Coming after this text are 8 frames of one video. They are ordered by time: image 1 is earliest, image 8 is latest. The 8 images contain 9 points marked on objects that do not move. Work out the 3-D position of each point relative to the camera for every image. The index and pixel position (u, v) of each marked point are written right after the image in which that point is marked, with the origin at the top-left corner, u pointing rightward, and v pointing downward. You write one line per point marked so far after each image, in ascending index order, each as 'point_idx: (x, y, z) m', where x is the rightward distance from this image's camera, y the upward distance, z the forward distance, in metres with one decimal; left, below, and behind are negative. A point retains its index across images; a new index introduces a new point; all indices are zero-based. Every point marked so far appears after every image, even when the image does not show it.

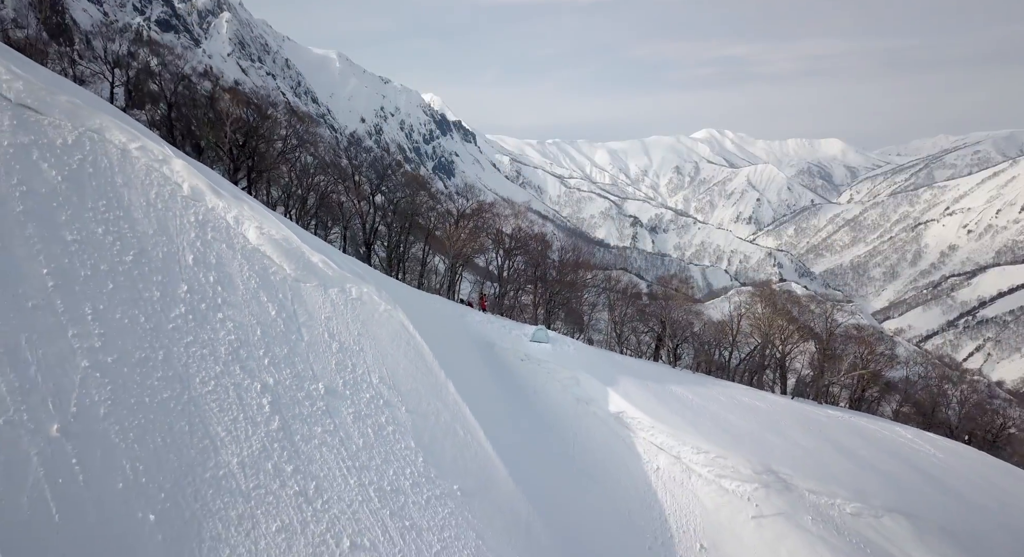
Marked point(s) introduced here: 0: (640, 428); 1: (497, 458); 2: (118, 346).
0: (+2.5, -2.7, +9.6) m
1: (0.0, -2.7, +8.2) m
2: (-5.0, -0.8, +6.8) m
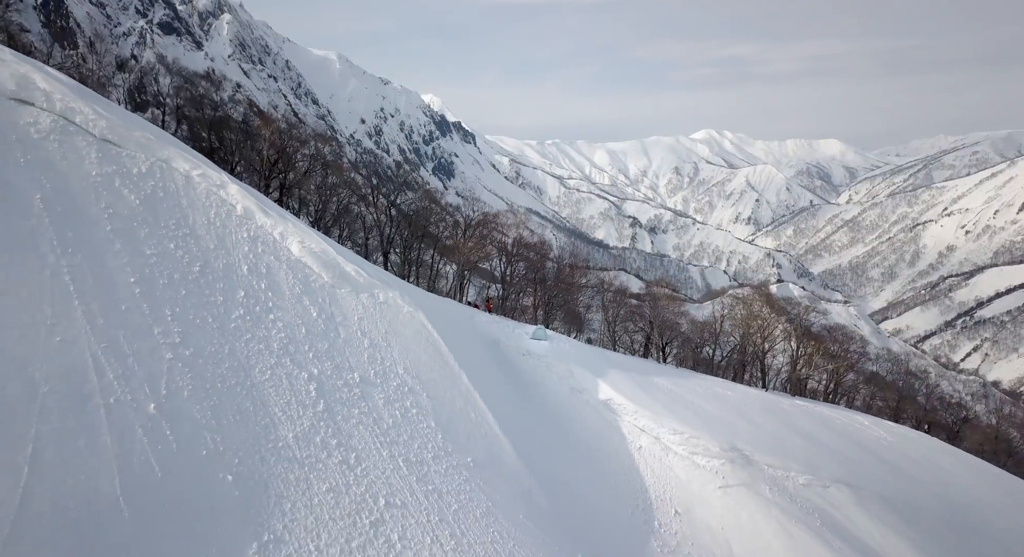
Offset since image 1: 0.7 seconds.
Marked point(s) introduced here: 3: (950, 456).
0: (+2.5, -2.8, +11.0) m
1: (+0.1, -2.9, +9.6) m
2: (-4.9, -0.9, +8.2) m
3: (+11.5, -4.6, +13.6) m
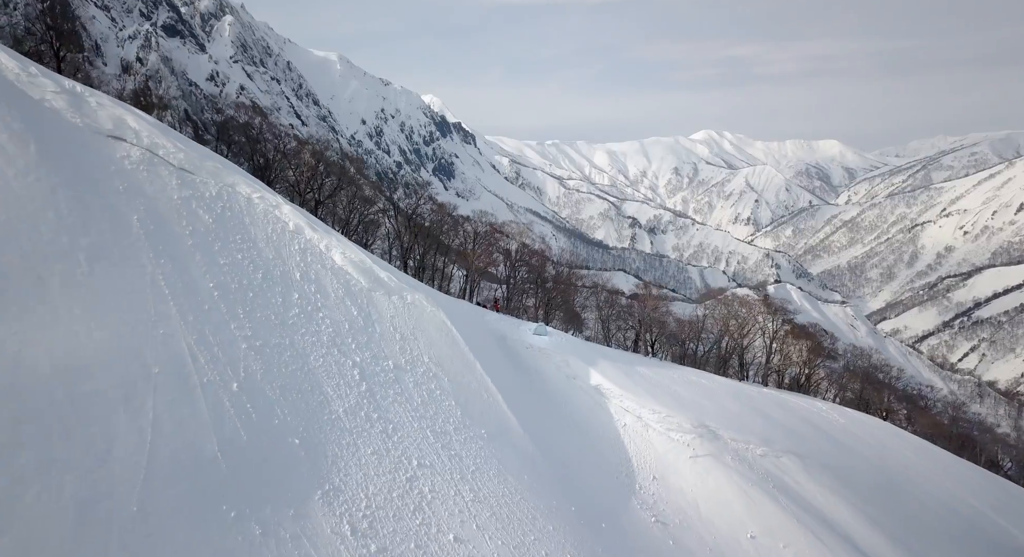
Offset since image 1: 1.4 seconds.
0: (+2.7, -2.9, +12.9) m
1: (+0.2, -3.0, +11.5) m
2: (-4.8, -1.0, +10.1) m
3: (+11.6, -4.7, +15.5) m
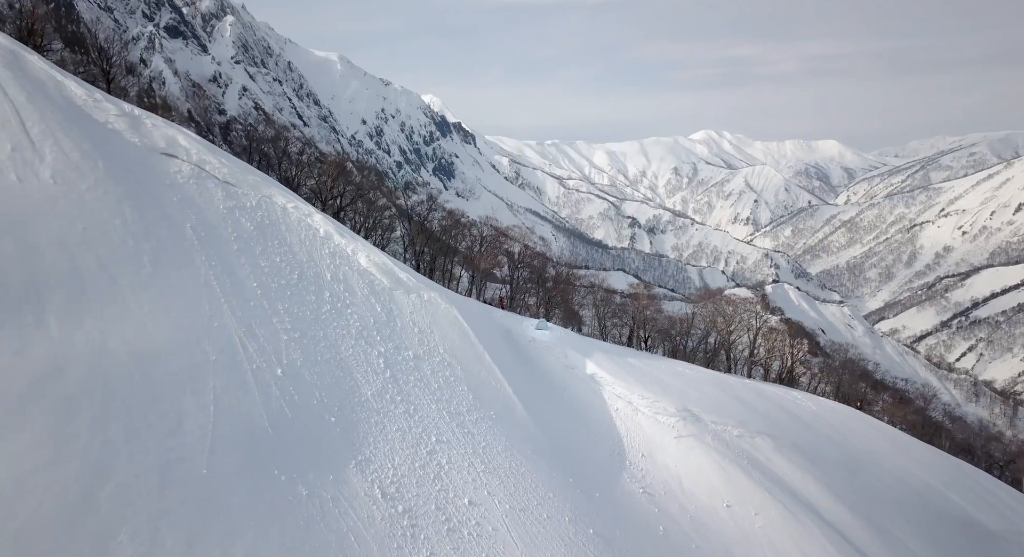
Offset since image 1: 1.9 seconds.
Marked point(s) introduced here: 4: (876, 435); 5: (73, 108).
0: (+2.8, -2.9, +14.3) m
1: (+0.3, -3.0, +12.9) m
2: (-4.7, -1.0, +11.5) m
3: (+11.7, -4.7, +16.9) m
4: (+11.1, -4.9, +15.9) m
5: (-10.1, +3.9, +12.1) m
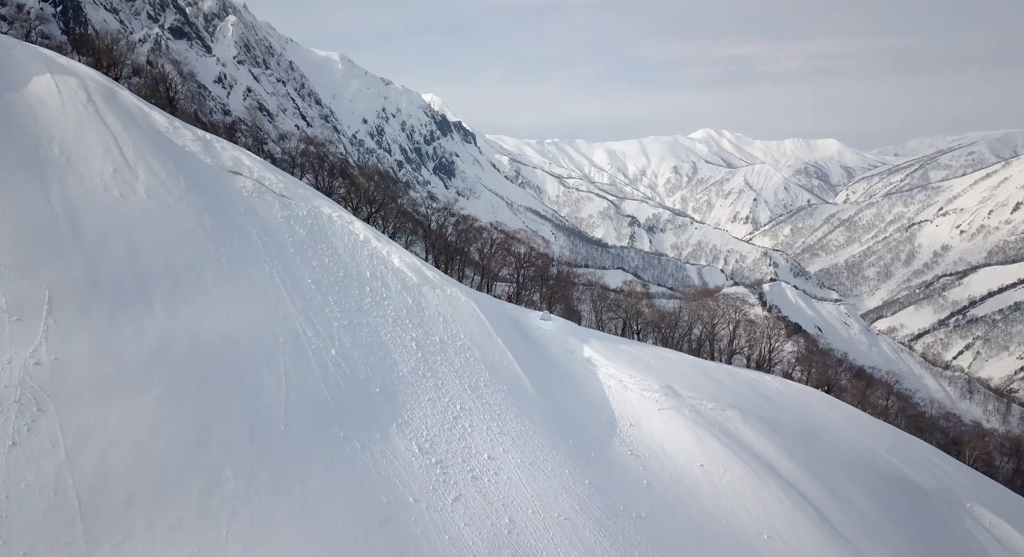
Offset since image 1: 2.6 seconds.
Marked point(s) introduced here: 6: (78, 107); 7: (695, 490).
0: (+3.0, -2.9, +16.7) m
1: (+0.6, -2.9, +15.3) m
2: (-4.4, -1.0, +13.9) m
3: (+12.0, -4.7, +19.3) m
4: (+11.4, -4.8, +18.3) m
5: (-9.8, +4.0, +14.4) m
6: (-11.4, +4.4, +13.8) m
7: (+4.9, -5.7, +14.0) m
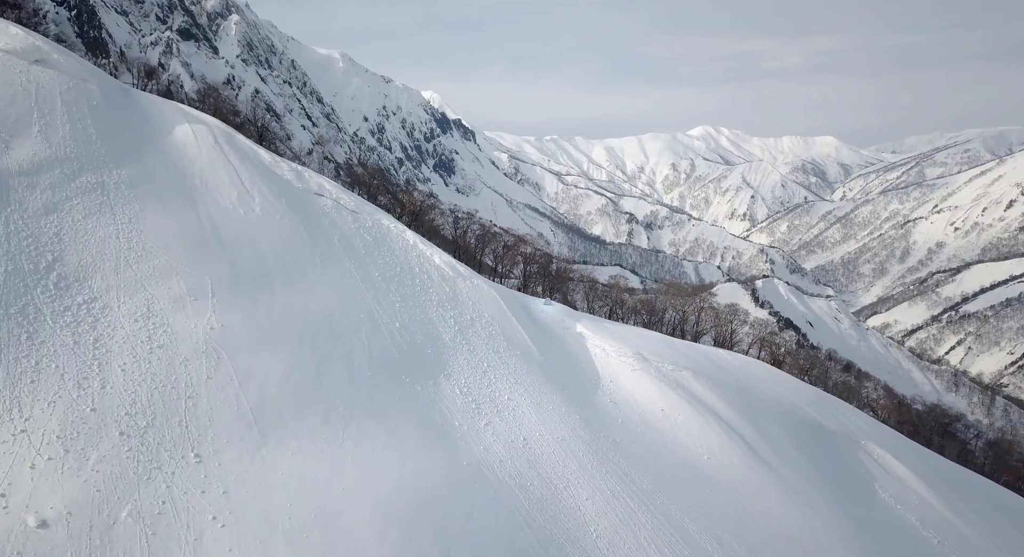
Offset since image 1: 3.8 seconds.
0: (+3.5, -2.6, +21.9) m
1: (+1.0, -2.7, +20.5) m
2: (-4.0, -0.7, +19.0) m
3: (+12.4, -4.4, +24.5) m
4: (+11.8, -4.6, +23.5) m
5: (-9.4, +4.2, +19.5) m
6: (-11.0, +4.7, +18.9) m
7: (+5.3, -5.5, +19.2) m
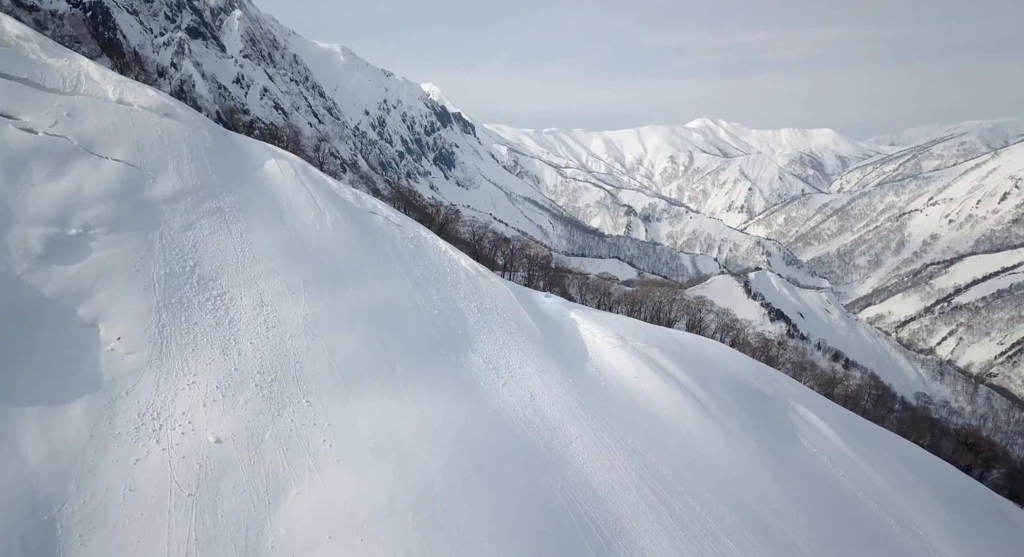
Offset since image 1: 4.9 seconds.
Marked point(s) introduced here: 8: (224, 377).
0: (+3.9, -2.5, +27.9) m
1: (+1.4, -2.6, +26.5) m
2: (-3.6, -0.7, +25.0) m
3: (+12.8, -4.3, +30.6) m
4: (+12.2, -4.4, +29.5) m
5: (-9.0, +4.2, +25.4) m
6: (-10.5, +4.7, +24.7) m
7: (+5.8, -5.4, +25.2) m
8: (-10.6, -3.6, +19.0) m
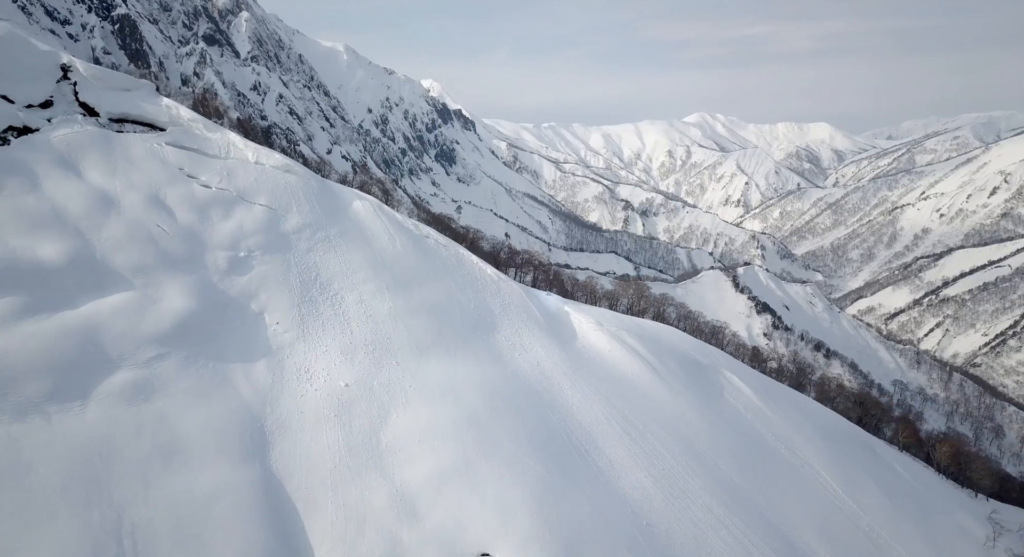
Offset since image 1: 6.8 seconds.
0: (+4.7, -2.8, +38.8) m
1: (+2.2, -2.9, +37.4) m
2: (-2.8, -0.9, +35.9) m
3: (+13.7, -4.4, +41.5) m
4: (+13.0, -4.6, +40.5) m
5: (-8.2, +4.0, +36.2) m
6: (-9.7, +4.4, +35.5) m
7: (+6.6, -5.7, +36.2) m
8: (-9.8, -4.0, +29.9) m
